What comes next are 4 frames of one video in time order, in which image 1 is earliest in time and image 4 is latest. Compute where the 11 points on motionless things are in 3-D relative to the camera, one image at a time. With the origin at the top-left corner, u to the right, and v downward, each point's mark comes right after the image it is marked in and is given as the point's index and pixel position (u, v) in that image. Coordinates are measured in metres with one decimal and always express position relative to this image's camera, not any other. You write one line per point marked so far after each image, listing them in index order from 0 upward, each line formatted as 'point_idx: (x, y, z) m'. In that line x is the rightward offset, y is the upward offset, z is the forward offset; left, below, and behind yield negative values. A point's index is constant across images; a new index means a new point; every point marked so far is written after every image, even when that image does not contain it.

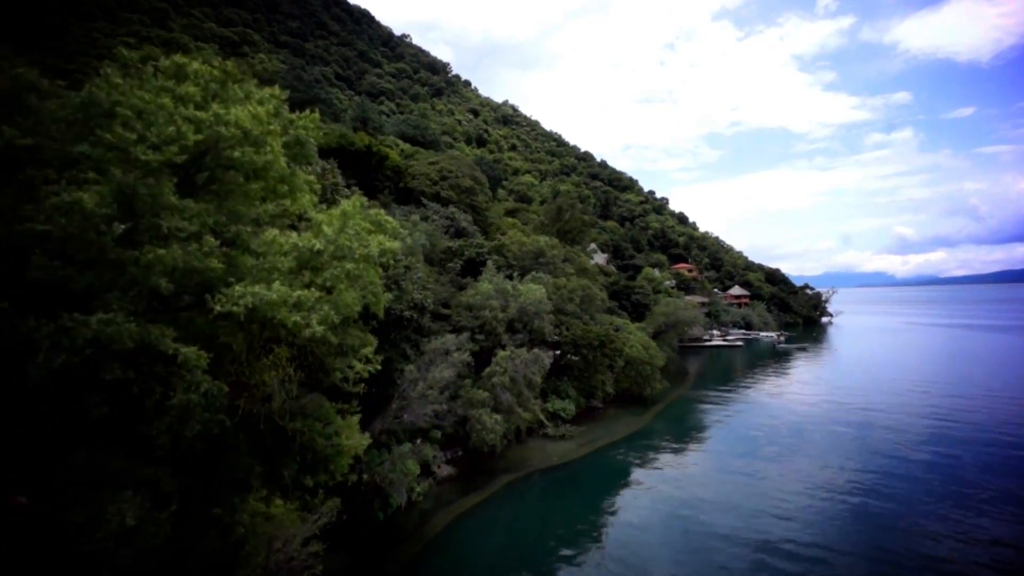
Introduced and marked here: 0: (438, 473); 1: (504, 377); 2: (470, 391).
0: (-2.5, -6.3, +17.6) m
1: (-0.3, -3.3, +18.6) m
2: (-1.5, -3.7, +18.2) m
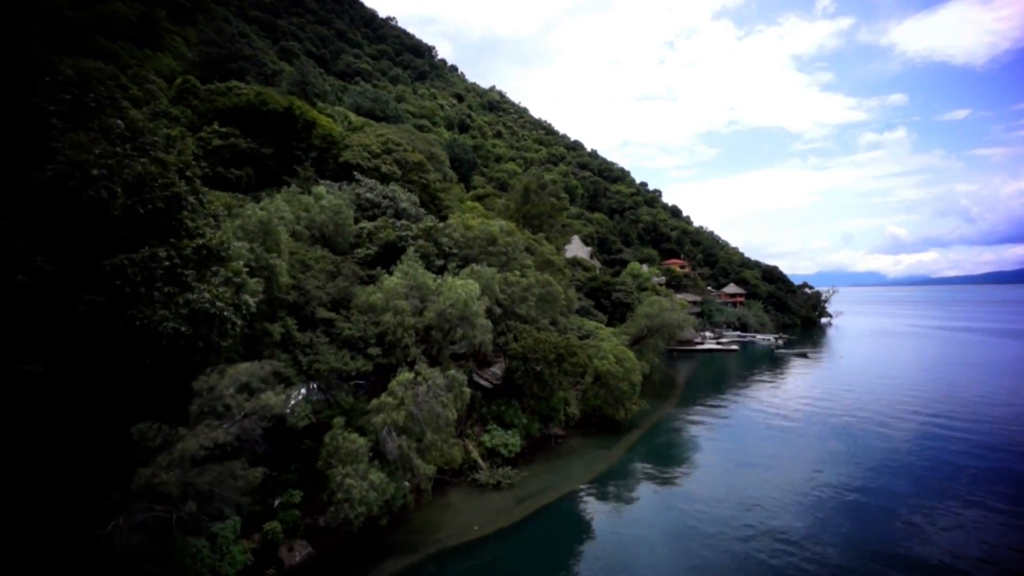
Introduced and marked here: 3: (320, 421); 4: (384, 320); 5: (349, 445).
0: (-5.1, -6.1, +11.7) m
1: (-2.9, -3.2, +12.7) m
2: (-4.1, -3.5, +12.2) m
3: (-5.0, -3.4, +13.4) m
4: (-3.7, -0.9, +15.2) m
5: (-3.8, -3.7, +12.0) m
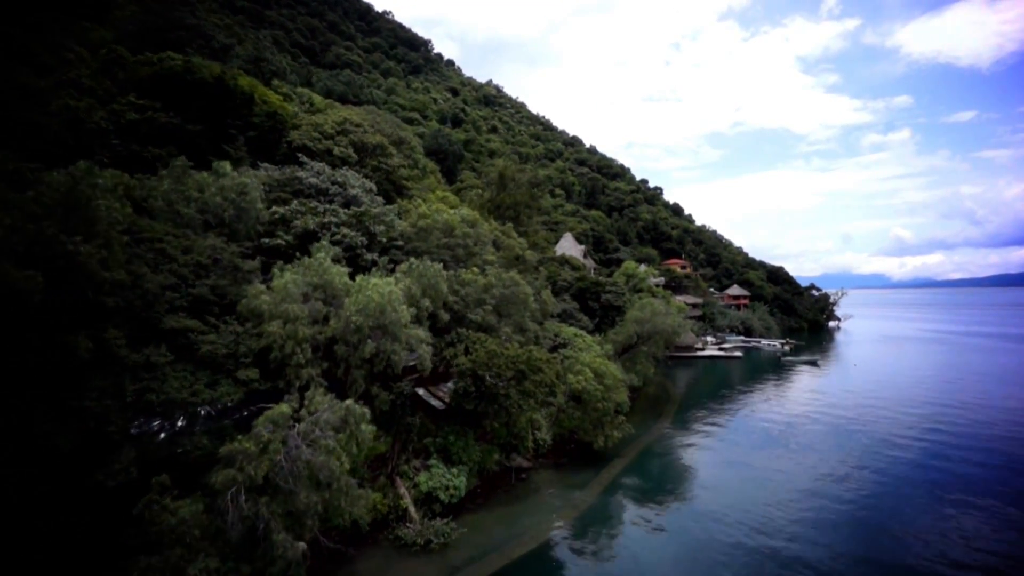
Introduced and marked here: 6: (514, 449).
0: (-6.8, -6.1, +7.8) m
1: (-4.5, -3.2, +8.9) m
2: (-5.7, -3.5, +8.4) m
3: (-6.6, -3.4, +9.5) m
4: (-5.4, -0.9, +11.3) m
5: (-5.4, -3.7, +8.2) m
6: (+0.1, -5.7, +18.3) m
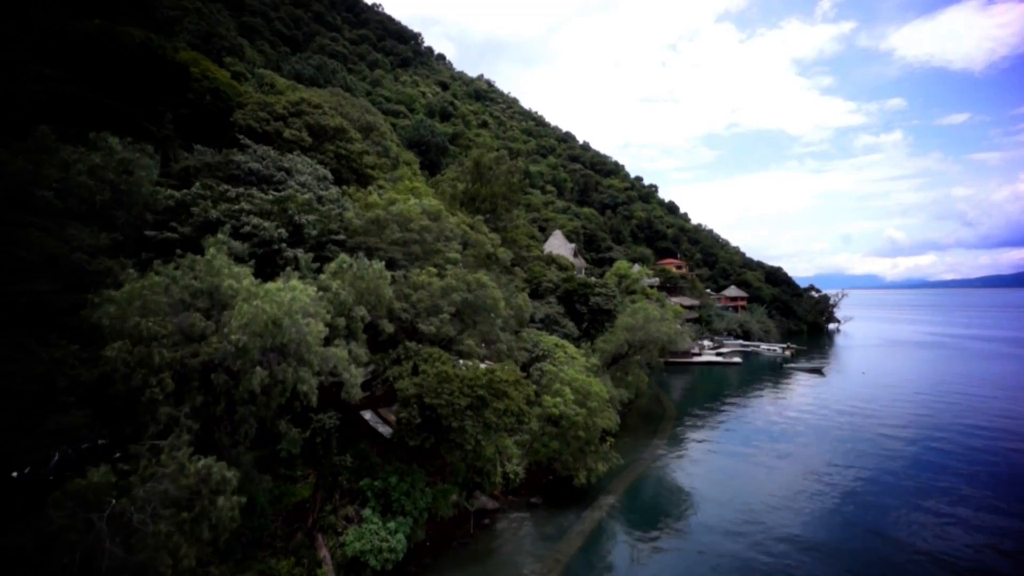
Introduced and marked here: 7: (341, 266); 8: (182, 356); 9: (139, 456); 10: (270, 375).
0: (-7.8, -6.2, +4.6) m
1: (-5.5, -3.3, +5.7) m
2: (-6.7, -3.6, +5.2) m
3: (-7.6, -3.5, +6.3) m
4: (-6.4, -1.1, +8.1) m
5: (-6.4, -3.8, +5.0) m
6: (-1.0, -5.9, +15.2) m
7: (-4.3, +0.6, +13.1) m
8: (-5.5, -1.1, +8.7) m
9: (-5.5, -2.4, +7.7) m
10: (-4.2, -1.6, +9.4) m
